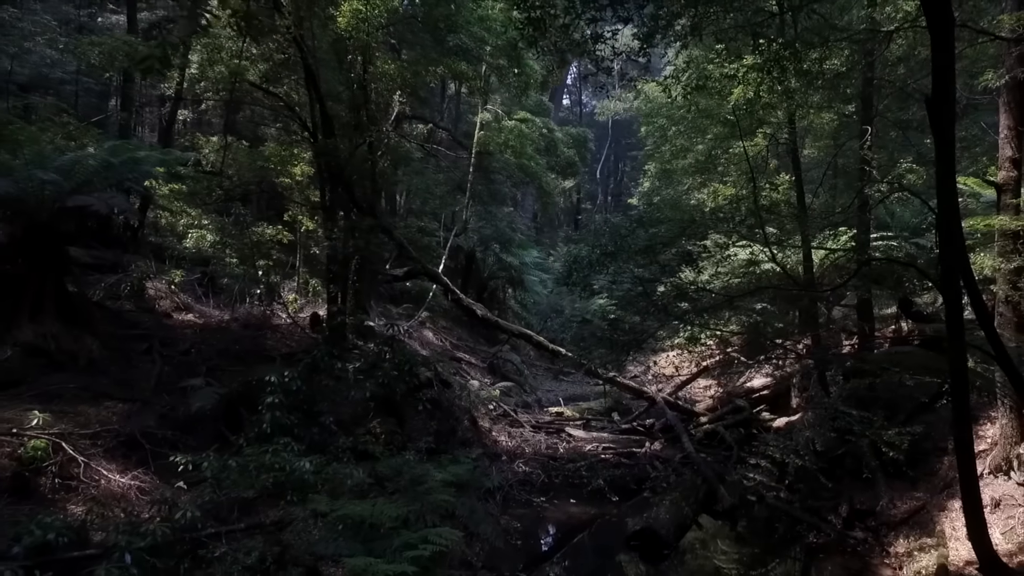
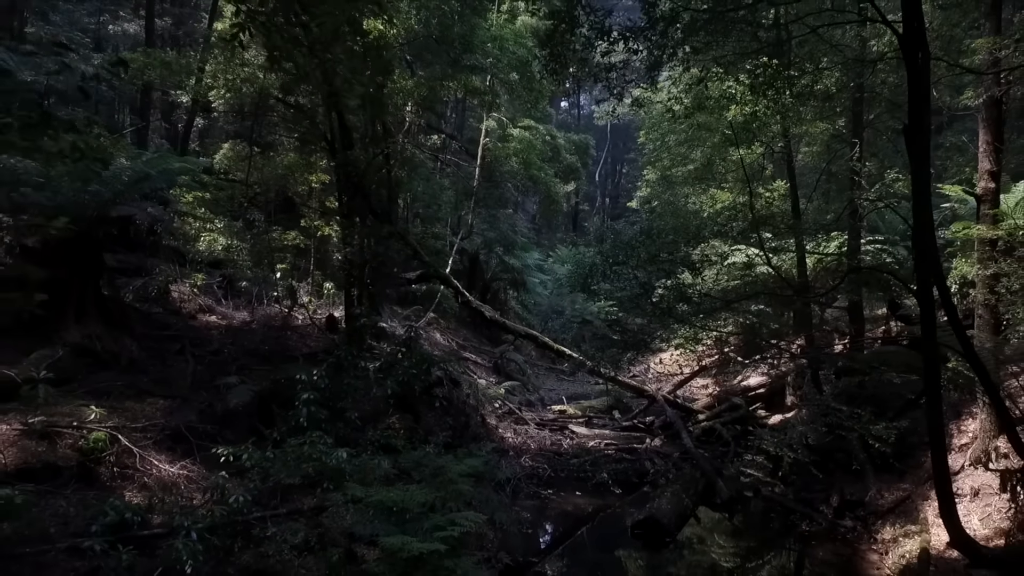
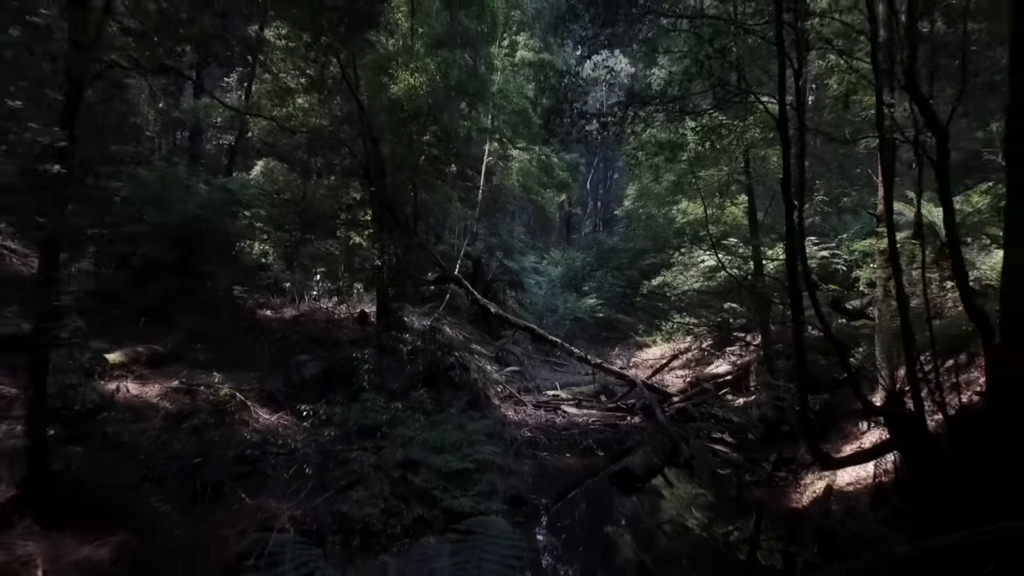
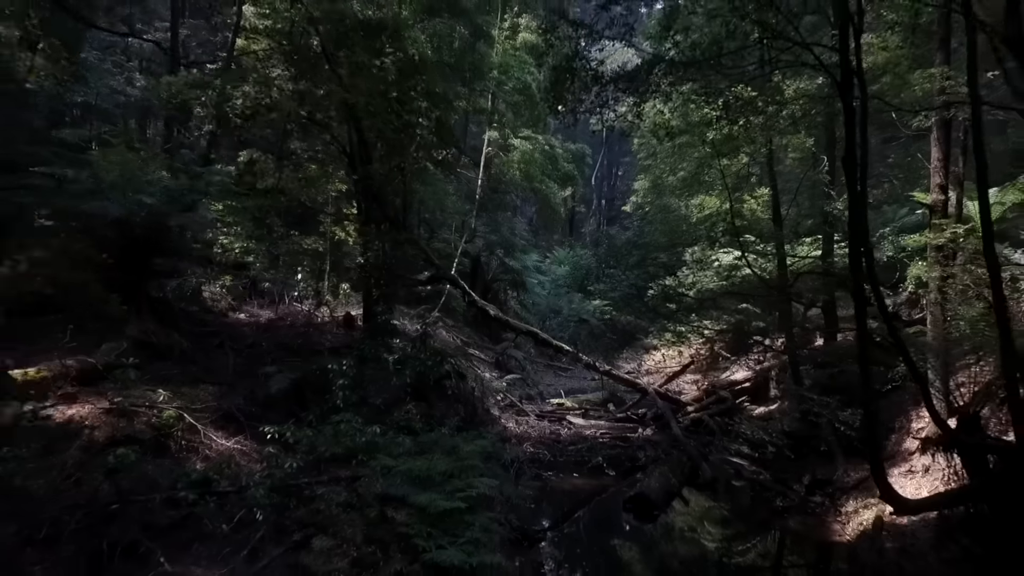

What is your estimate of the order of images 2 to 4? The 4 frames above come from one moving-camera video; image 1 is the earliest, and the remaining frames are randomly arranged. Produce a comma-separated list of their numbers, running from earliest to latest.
2, 4, 3
